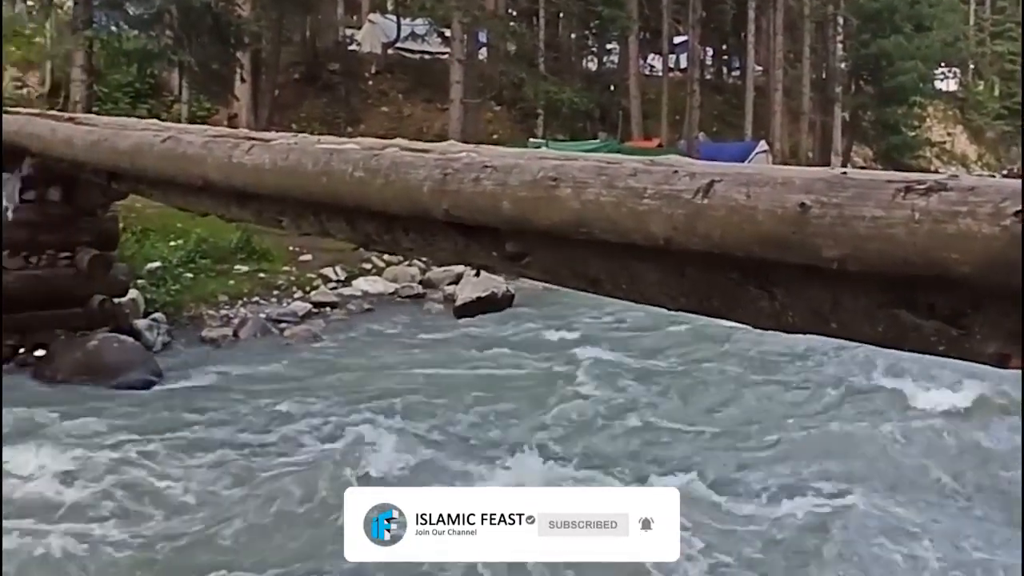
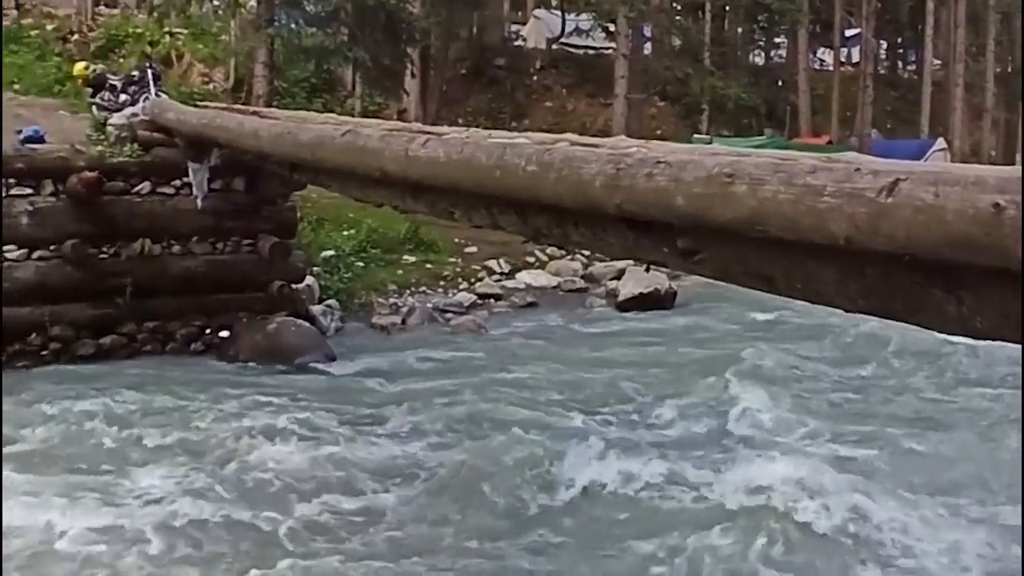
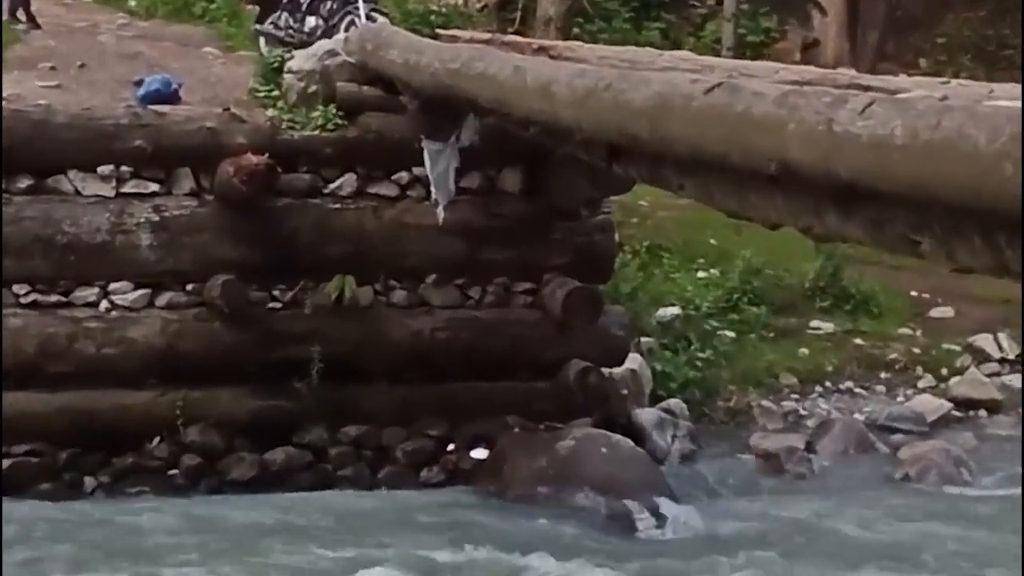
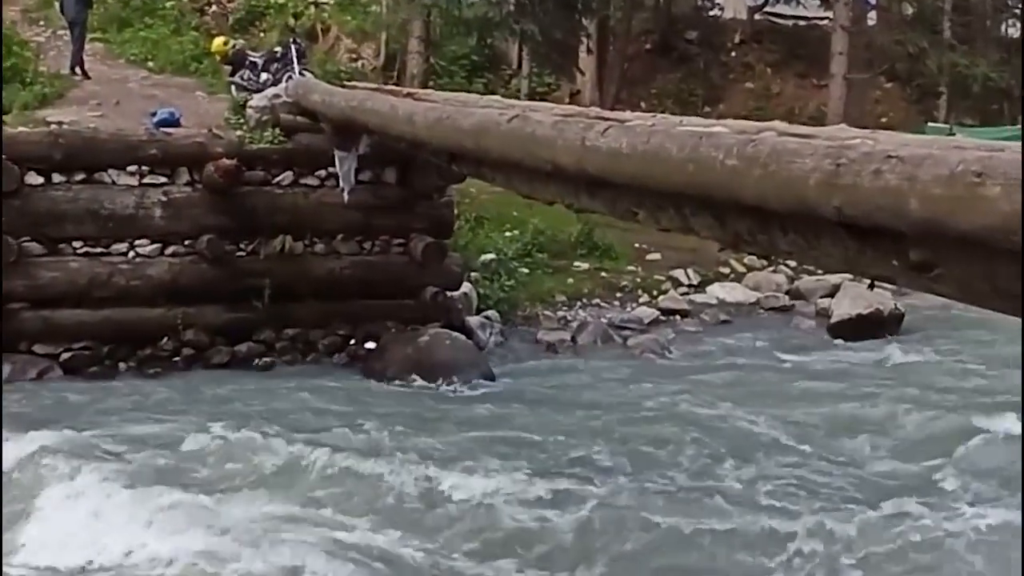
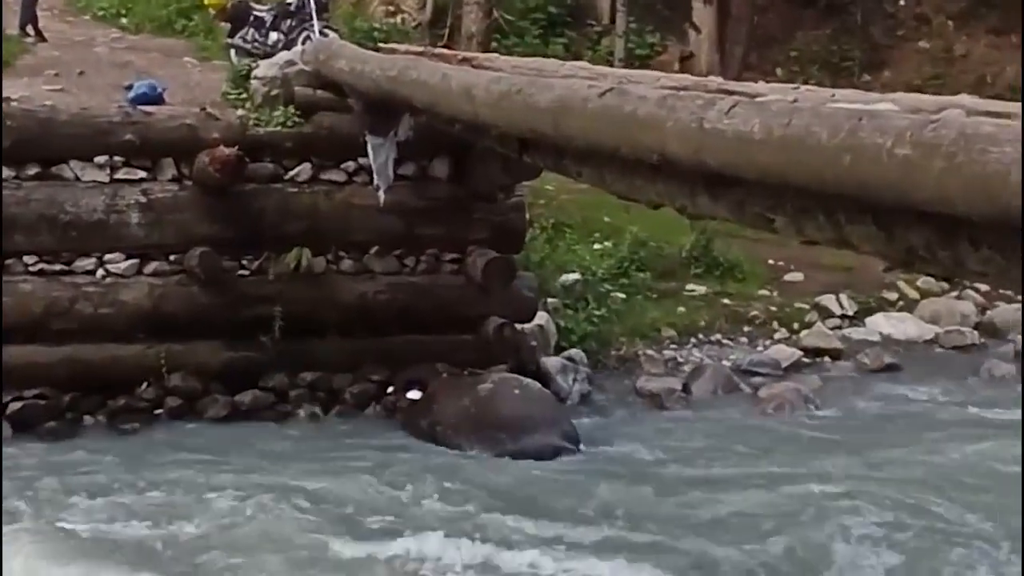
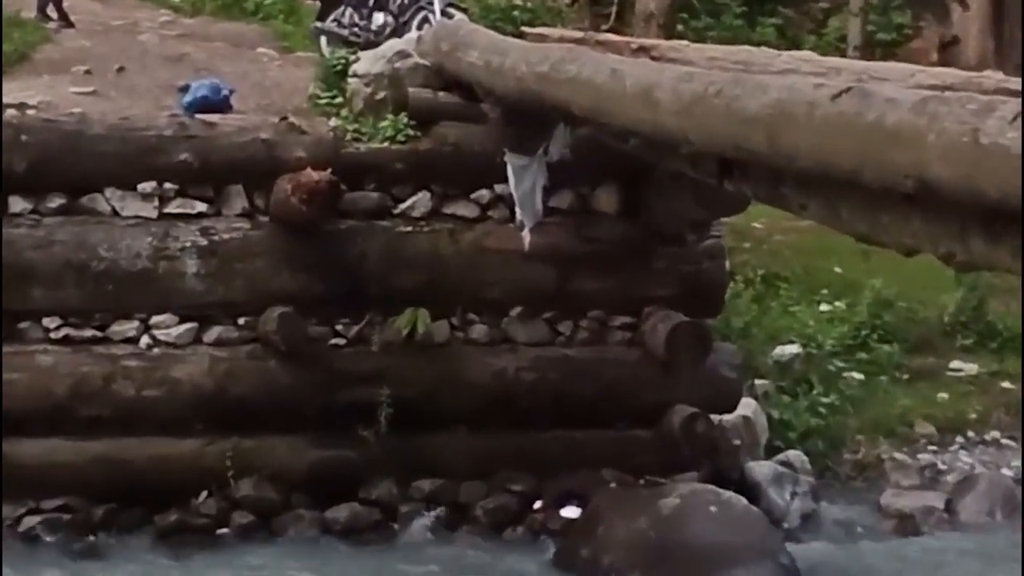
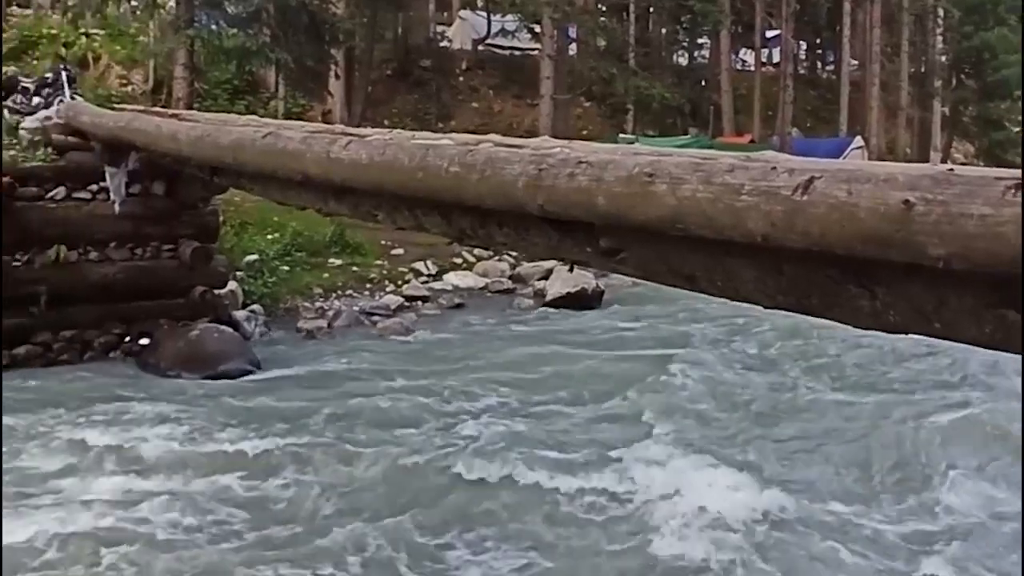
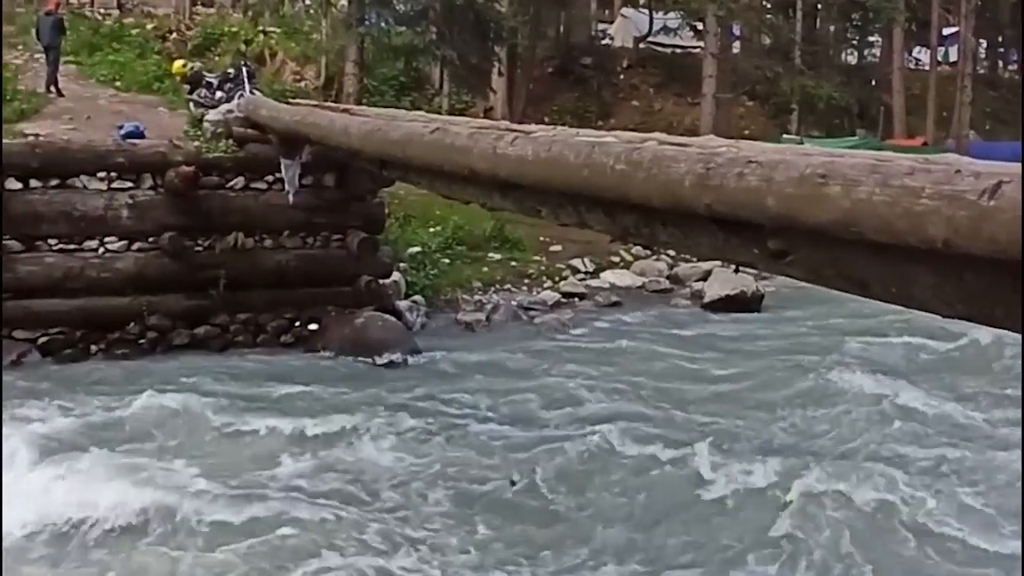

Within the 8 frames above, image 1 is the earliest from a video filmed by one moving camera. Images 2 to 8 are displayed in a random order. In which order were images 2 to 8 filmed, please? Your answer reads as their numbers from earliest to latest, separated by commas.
7, 2, 8, 4, 5, 3, 6
